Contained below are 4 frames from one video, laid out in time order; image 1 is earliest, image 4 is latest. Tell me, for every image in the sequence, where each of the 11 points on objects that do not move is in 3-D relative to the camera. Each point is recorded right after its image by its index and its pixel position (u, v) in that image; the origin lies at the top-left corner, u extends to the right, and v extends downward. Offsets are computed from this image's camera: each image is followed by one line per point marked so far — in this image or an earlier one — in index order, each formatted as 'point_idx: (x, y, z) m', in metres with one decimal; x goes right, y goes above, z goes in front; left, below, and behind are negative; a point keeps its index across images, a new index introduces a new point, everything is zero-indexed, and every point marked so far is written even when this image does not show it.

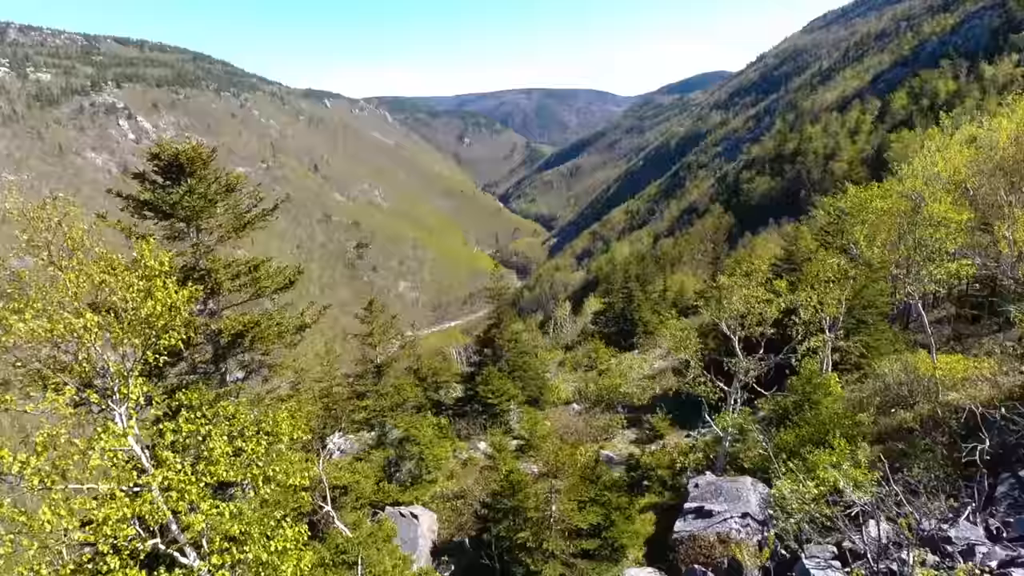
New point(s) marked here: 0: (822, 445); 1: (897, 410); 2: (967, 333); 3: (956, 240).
0: (+6.9, -3.5, +11.6) m
1: (+10.4, -3.3, +14.2) m
2: (+16.4, -1.6, +19.1) m
3: (+14.5, +1.5, +17.0) m
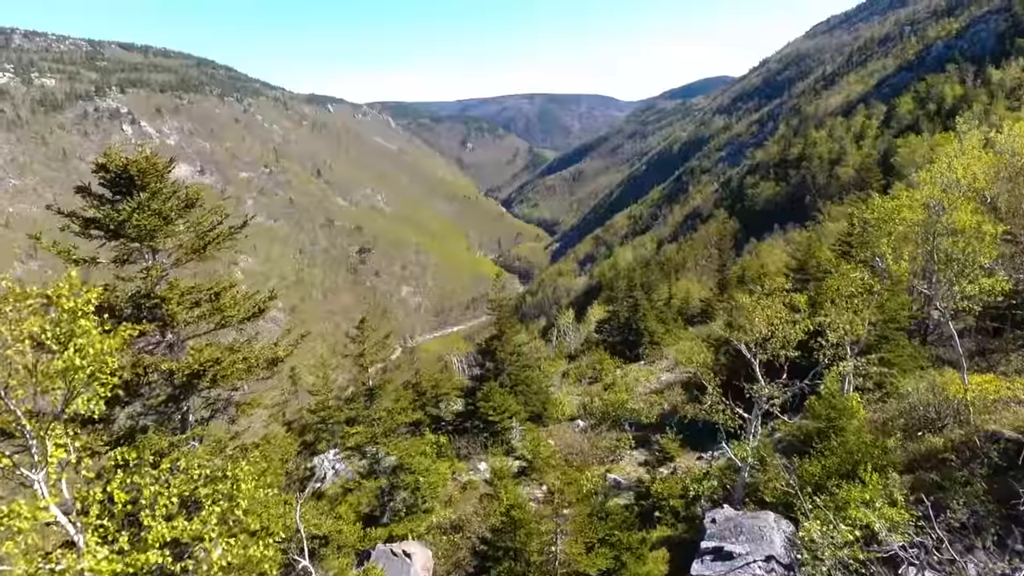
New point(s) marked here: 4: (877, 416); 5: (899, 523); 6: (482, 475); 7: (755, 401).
0: (+6.9, -3.9, +10.7) m
1: (+10.4, -3.7, +13.3) m
2: (+16.5, -2.0, +18.2) m
3: (+14.6, +1.1, +16.1) m
4: (+10.4, -3.6, +15.0) m
5: (+6.6, -4.0, +9.0) m
6: (-1.0, -6.4, +18.1) m
7: (+5.5, -2.6, +11.8) m
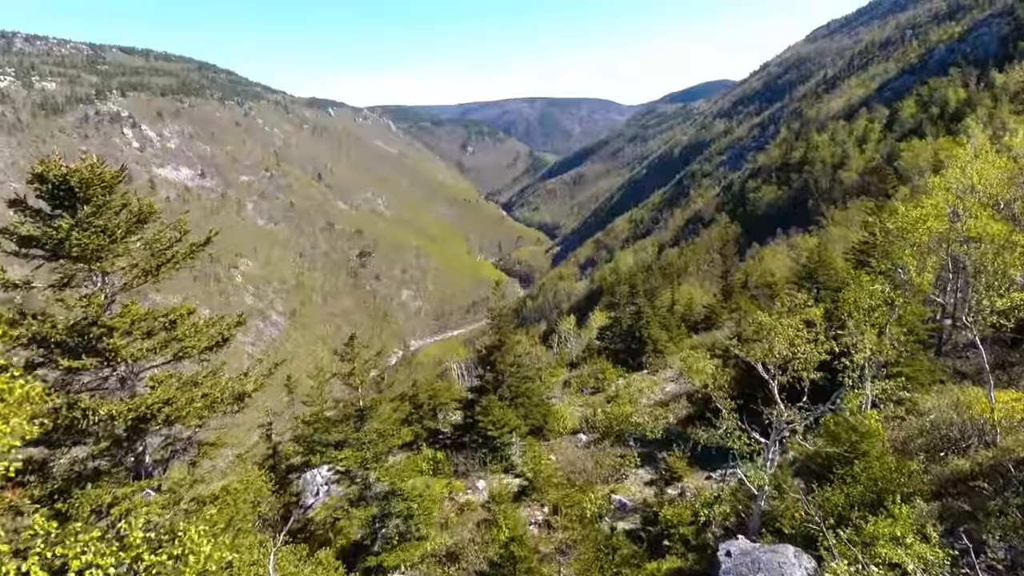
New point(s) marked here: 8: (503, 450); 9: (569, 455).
0: (+6.9, -4.2, +9.9) m
1: (+10.4, -4.0, +12.5) m
2: (+16.5, -2.4, +17.4) m
3: (+14.6, +0.8, +15.4) m
4: (+10.4, -4.0, +14.3) m
5: (+6.6, -4.3, +8.3) m
6: (-1.1, -6.8, +17.3) m
7: (+5.5, -2.9, +11.0) m
8: (-0.3, -5.9, +19.2) m
9: (+2.0, -5.9, +18.5) m
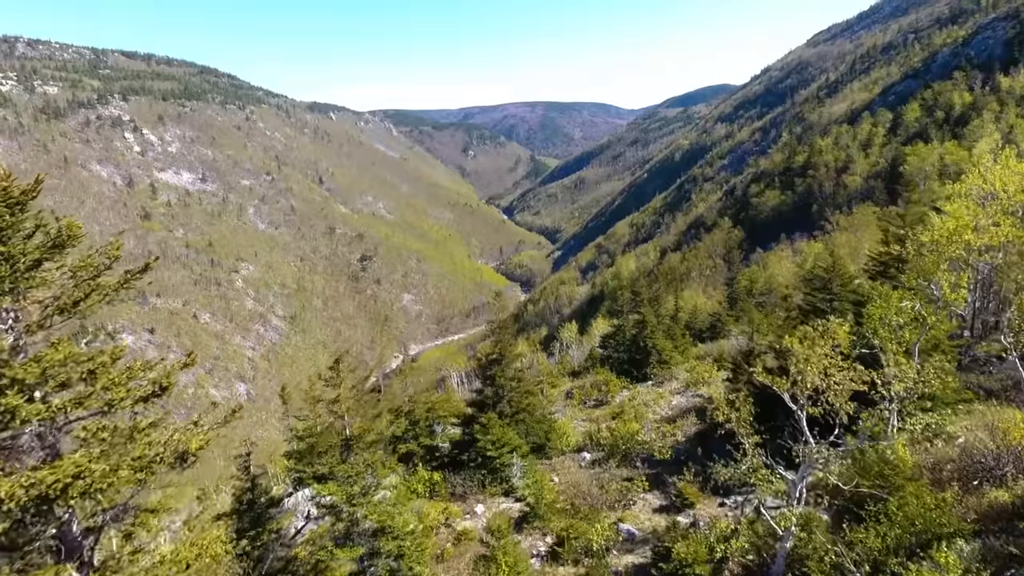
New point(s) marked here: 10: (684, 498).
0: (+6.9, -4.5, +9.0) m
1: (+10.4, -4.4, +11.6) m
2: (+16.5, -2.8, +16.4) m
3: (+14.6, +0.4, +14.4) m
4: (+10.4, -4.4, +13.3) m
5: (+6.6, -4.6, +7.3) m
6: (-1.0, -7.2, +16.3) m
7: (+5.5, -3.2, +10.1) m
8: (-0.3, -6.4, +18.2) m
9: (+2.0, -6.3, +17.6) m
10: (+4.8, -5.9, +14.8) m
